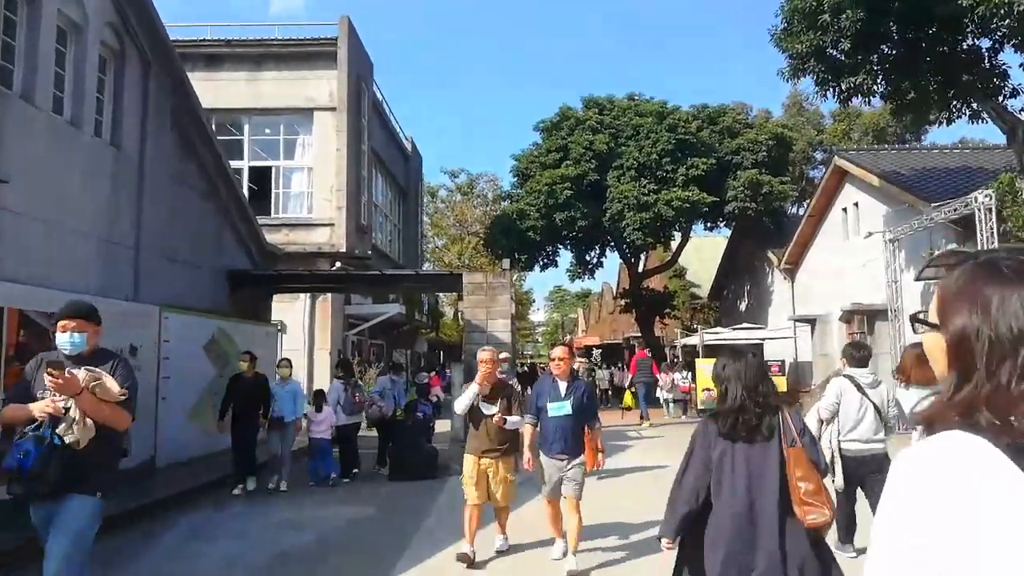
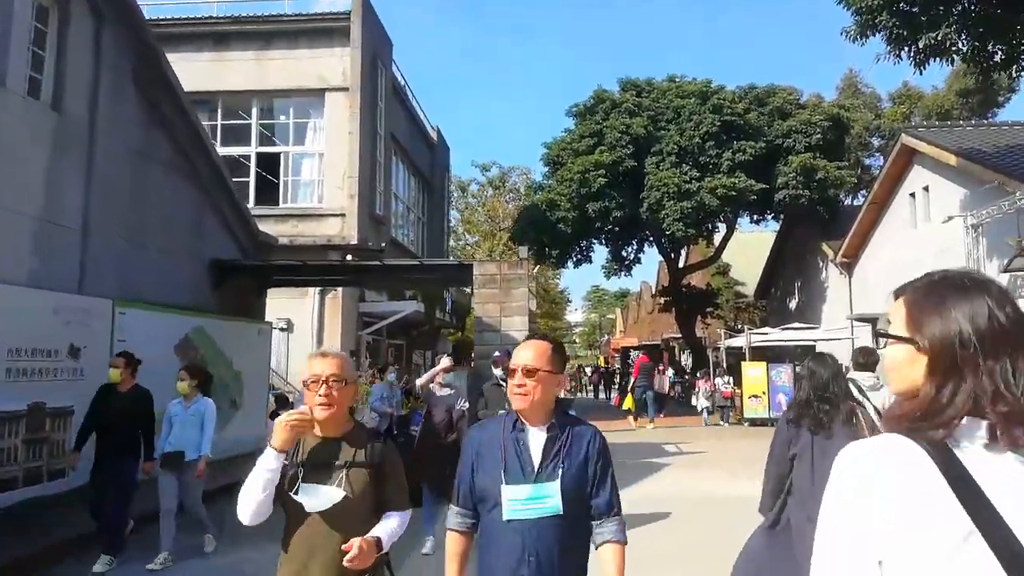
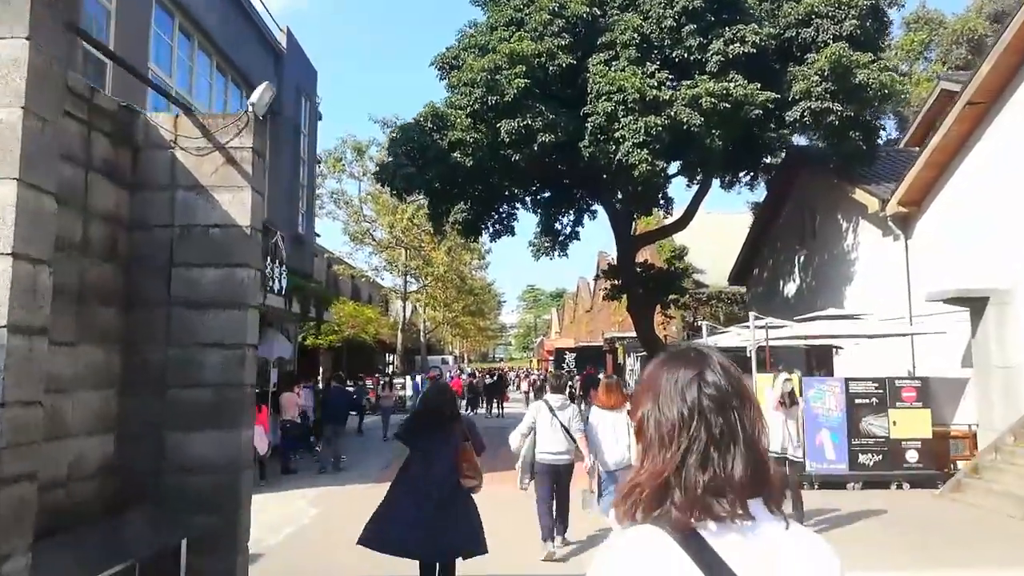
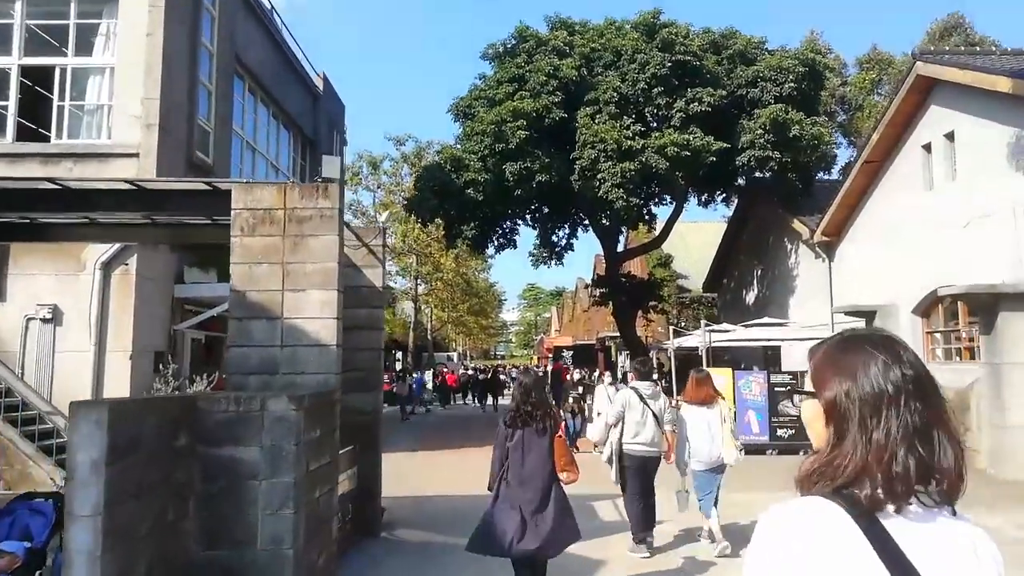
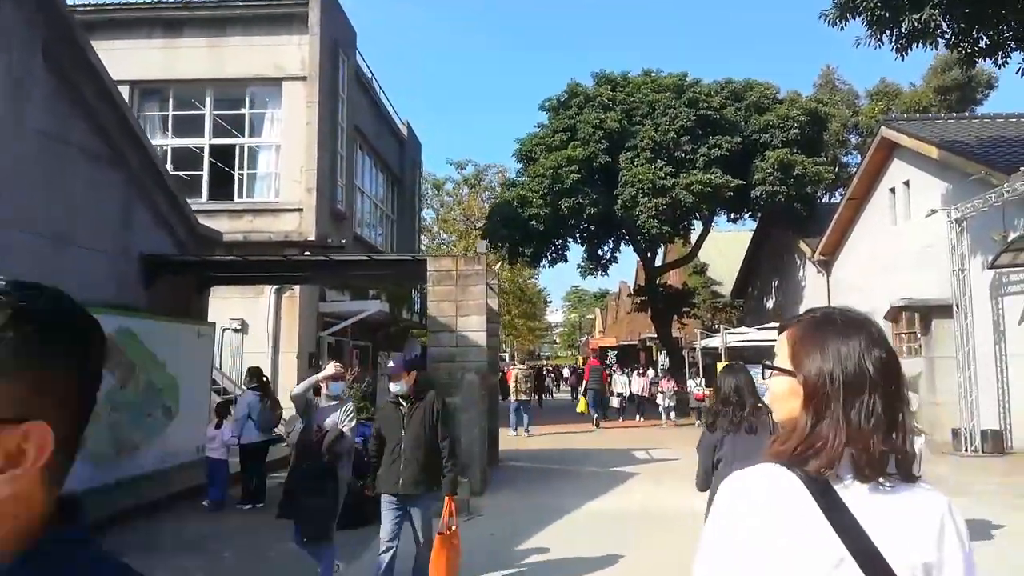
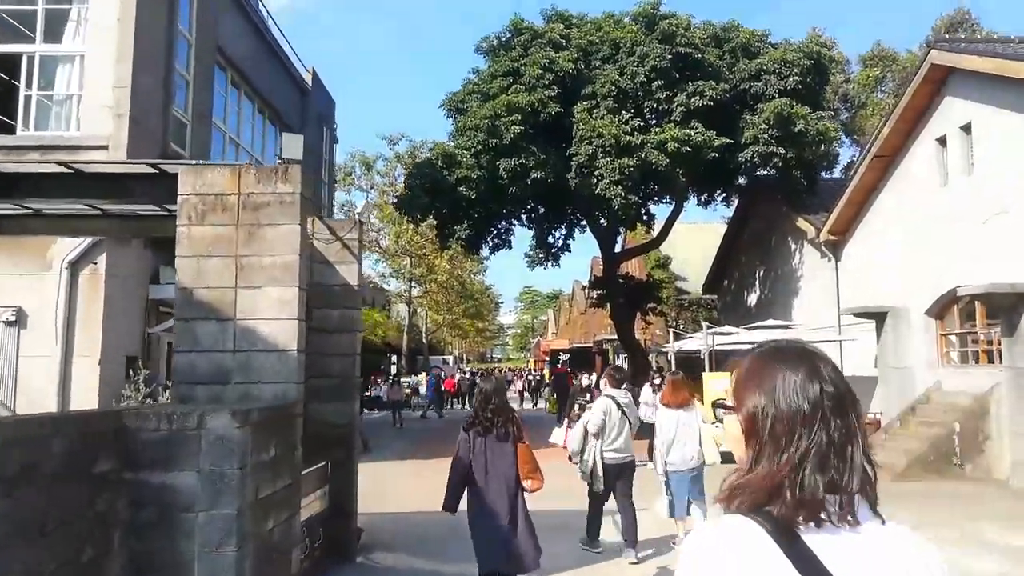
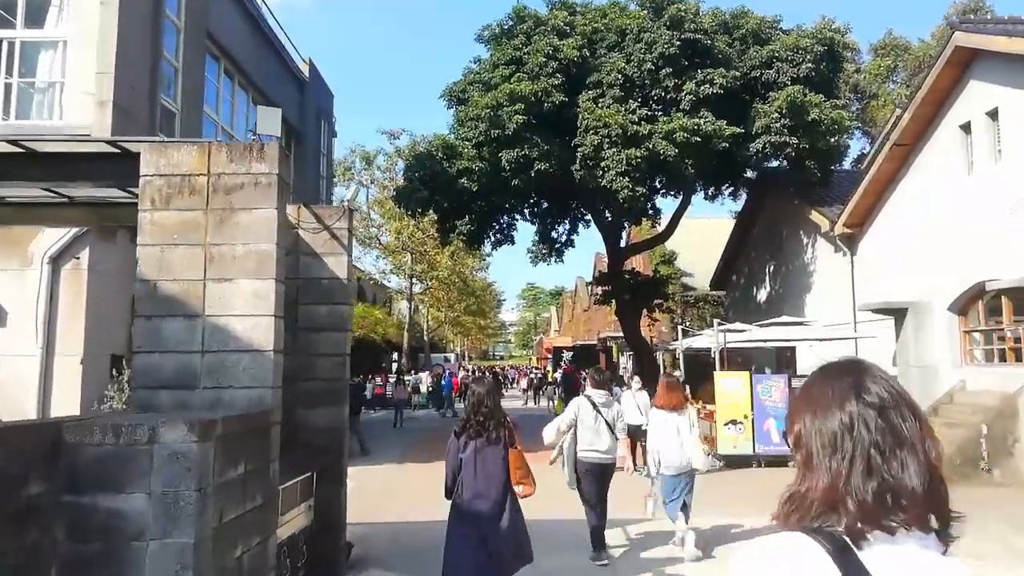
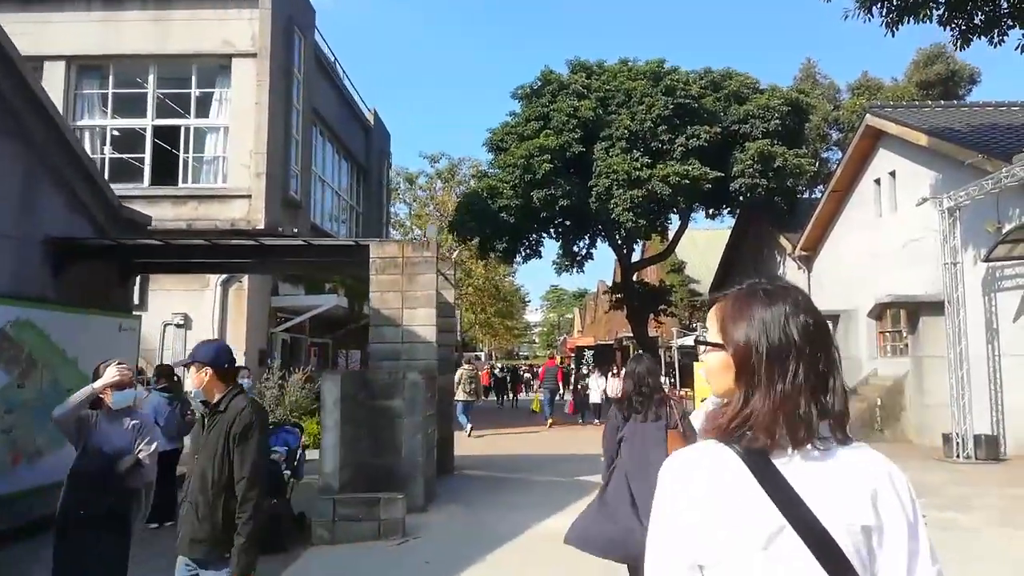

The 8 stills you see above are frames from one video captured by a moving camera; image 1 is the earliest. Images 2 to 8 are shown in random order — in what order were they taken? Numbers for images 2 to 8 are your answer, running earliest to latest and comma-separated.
2, 5, 8, 4, 6, 7, 3
